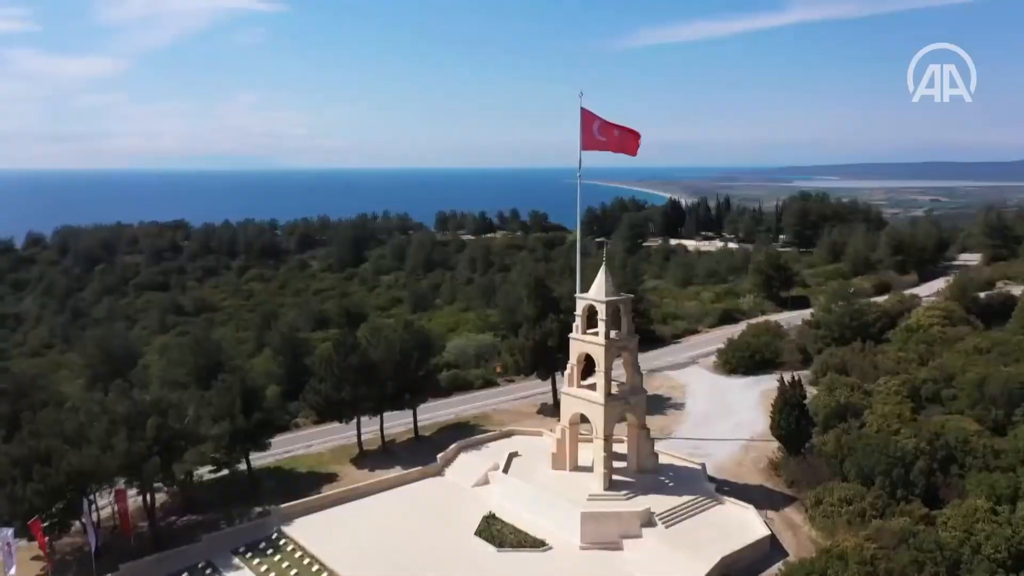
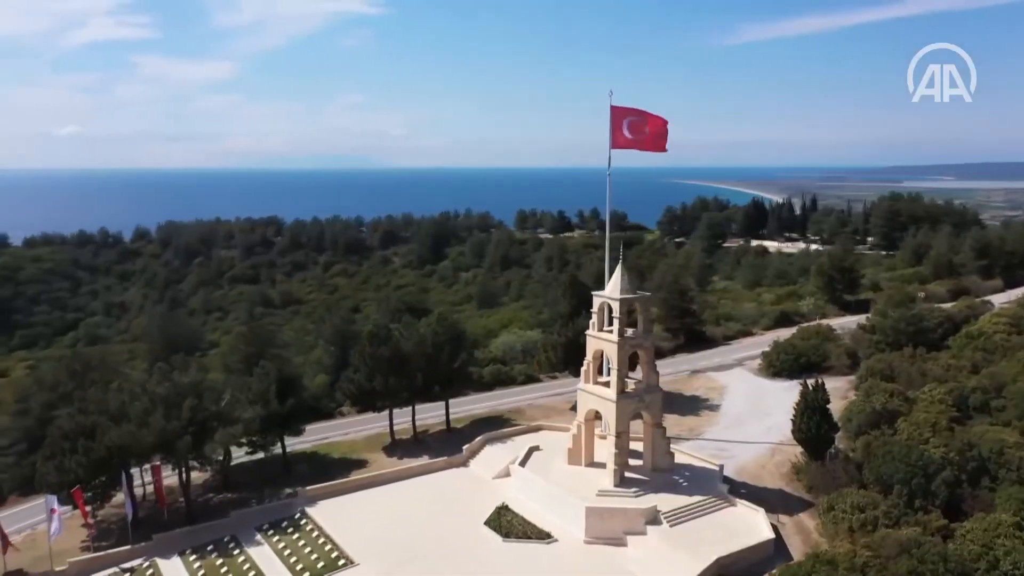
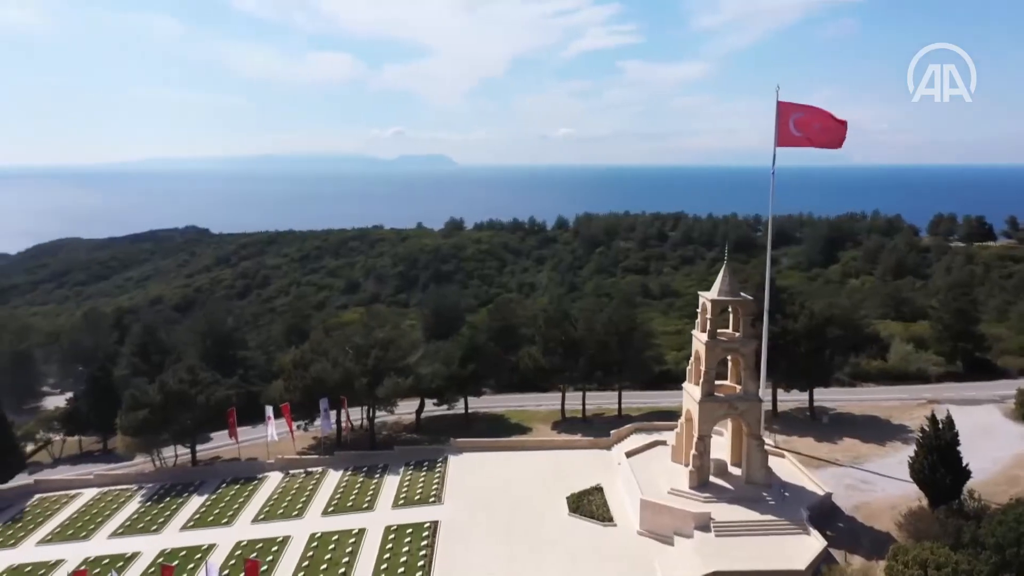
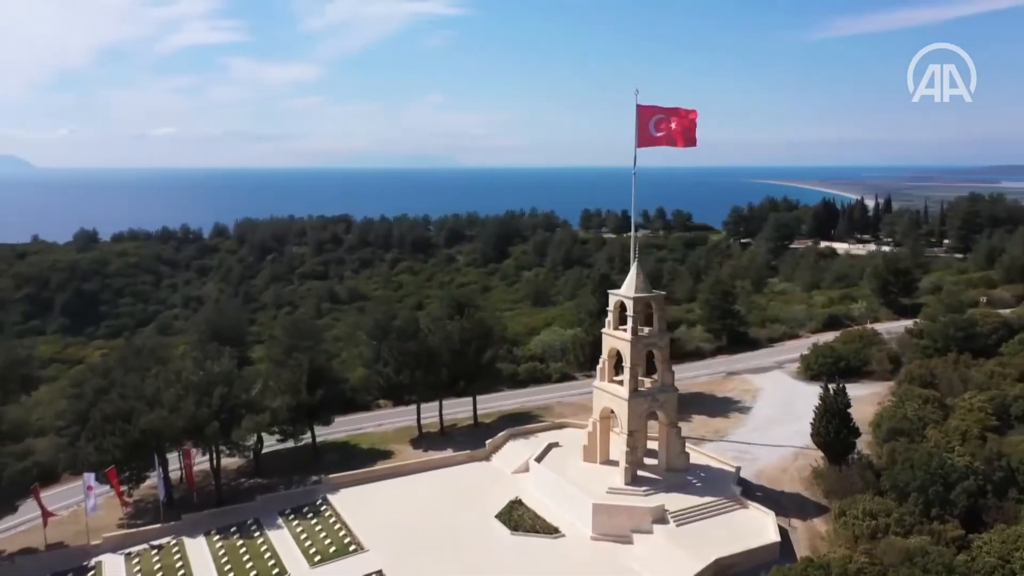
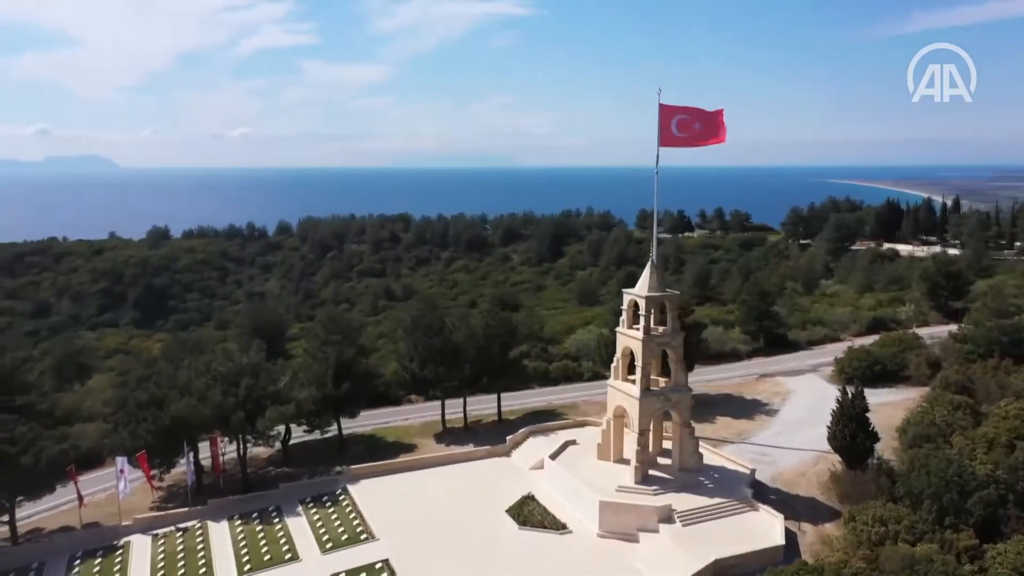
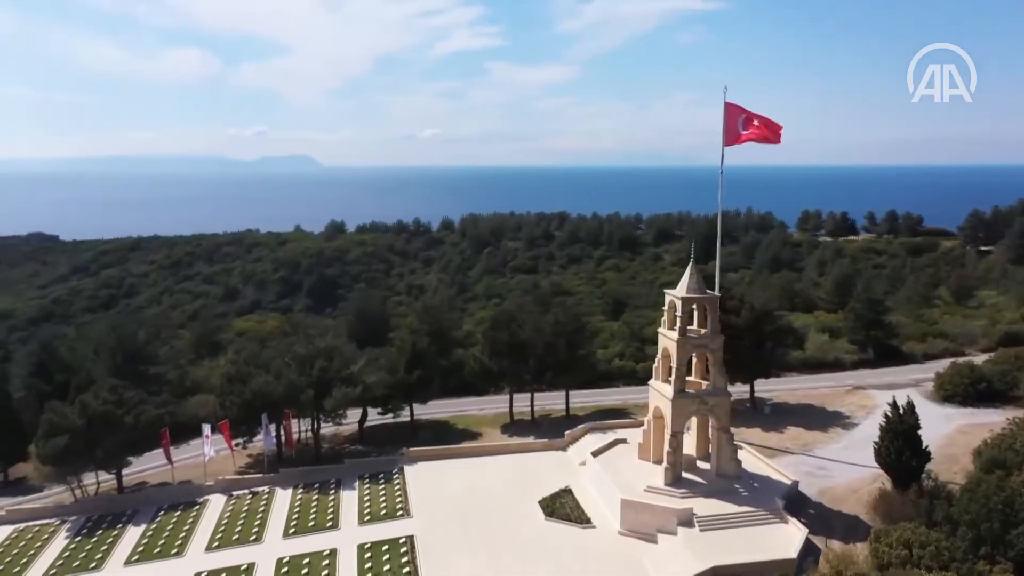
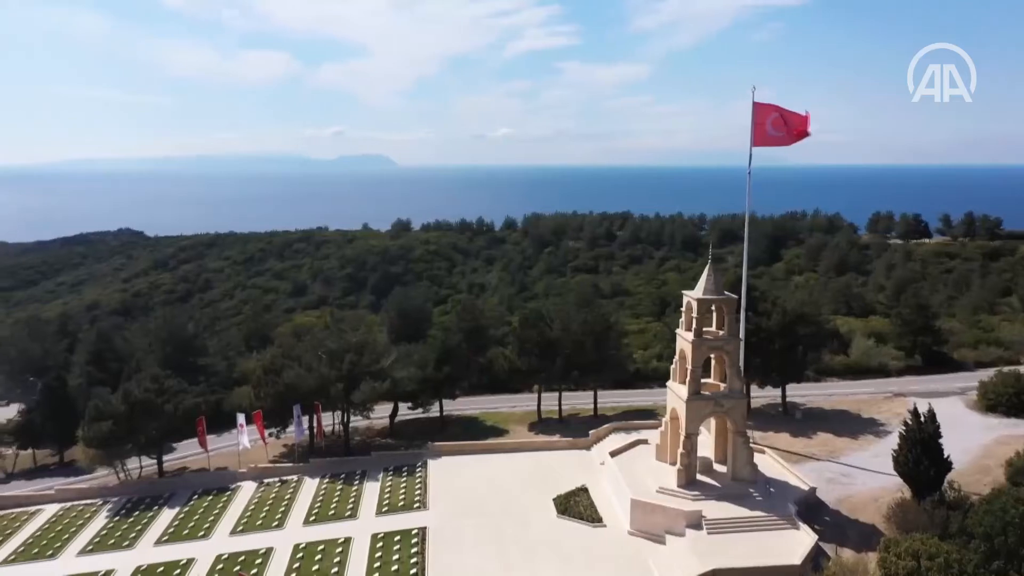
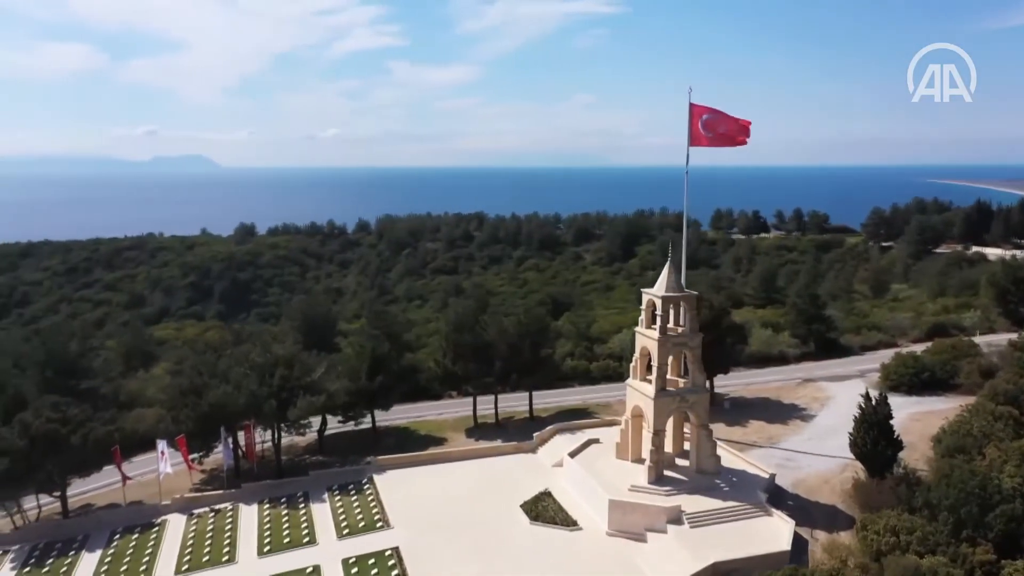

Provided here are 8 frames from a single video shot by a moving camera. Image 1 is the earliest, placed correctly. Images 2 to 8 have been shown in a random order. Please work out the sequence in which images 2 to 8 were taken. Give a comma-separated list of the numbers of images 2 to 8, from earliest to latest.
2, 4, 5, 8, 6, 7, 3
